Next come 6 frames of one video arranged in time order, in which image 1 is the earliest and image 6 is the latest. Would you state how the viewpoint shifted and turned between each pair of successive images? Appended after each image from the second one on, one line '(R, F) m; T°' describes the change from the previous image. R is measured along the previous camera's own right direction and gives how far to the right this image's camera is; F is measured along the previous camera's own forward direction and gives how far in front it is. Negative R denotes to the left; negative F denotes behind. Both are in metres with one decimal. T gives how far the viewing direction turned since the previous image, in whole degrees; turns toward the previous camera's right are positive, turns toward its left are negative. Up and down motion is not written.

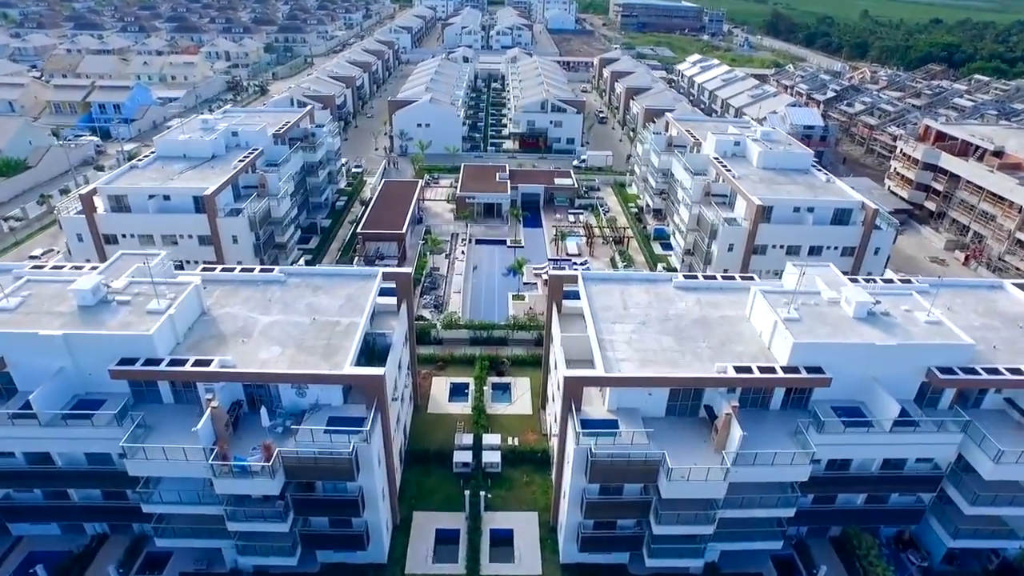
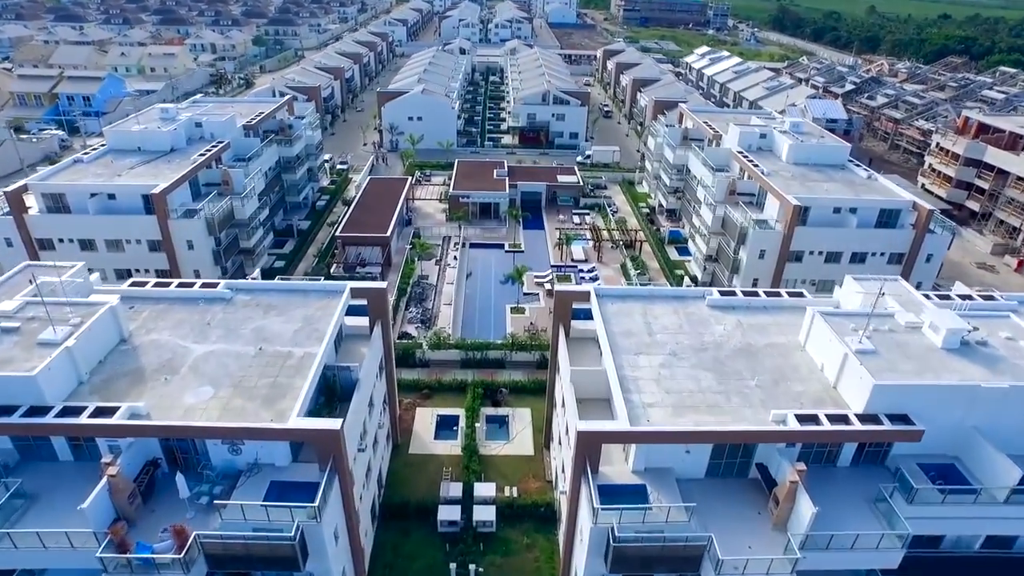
(+0.1, +7.4) m; 0°
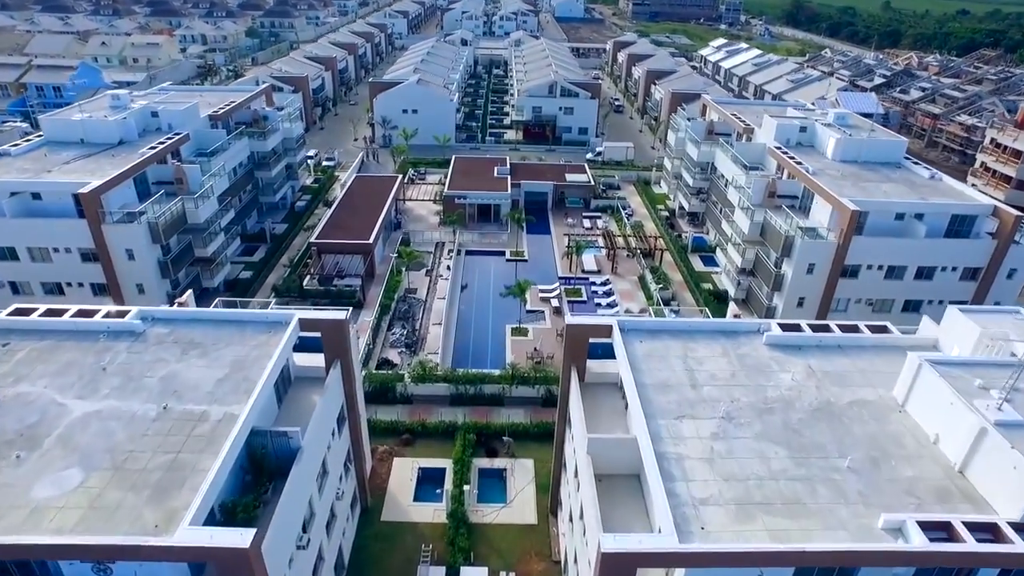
(+0.3, +7.9) m; 0°
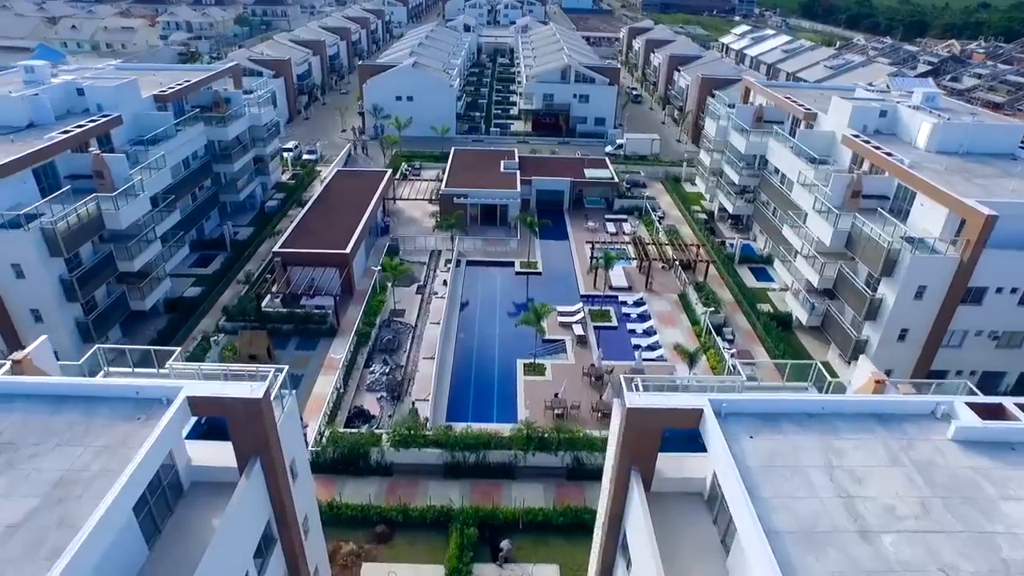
(-0.6, +10.1) m; 0°
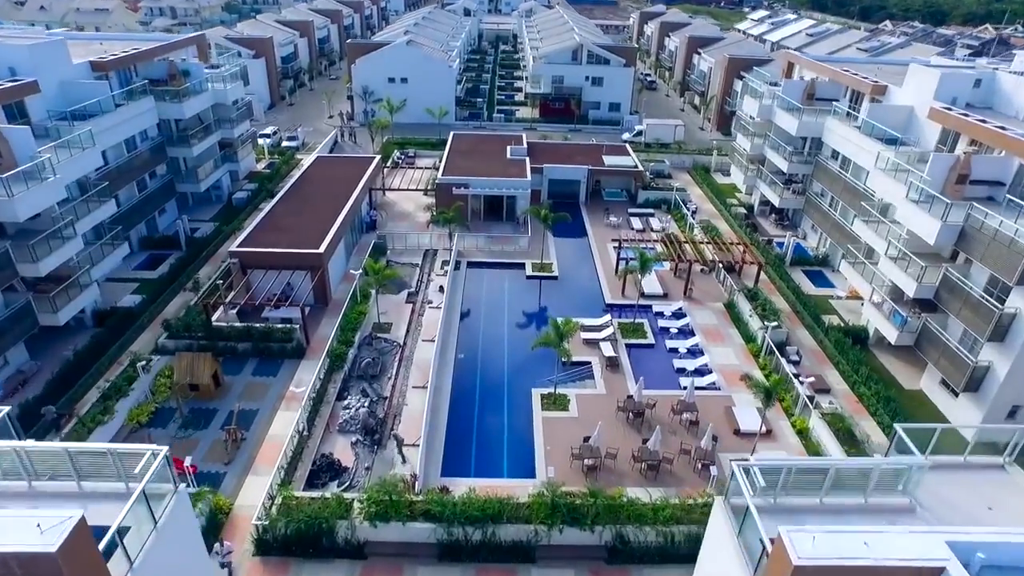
(-0.6, +7.9) m; 0°
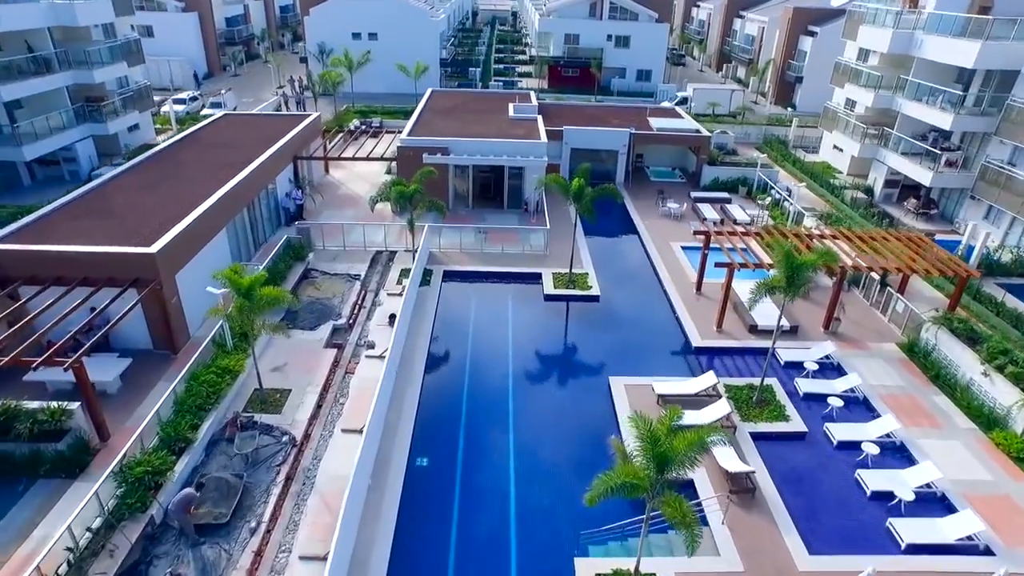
(-0.4, +16.6) m; 0°
